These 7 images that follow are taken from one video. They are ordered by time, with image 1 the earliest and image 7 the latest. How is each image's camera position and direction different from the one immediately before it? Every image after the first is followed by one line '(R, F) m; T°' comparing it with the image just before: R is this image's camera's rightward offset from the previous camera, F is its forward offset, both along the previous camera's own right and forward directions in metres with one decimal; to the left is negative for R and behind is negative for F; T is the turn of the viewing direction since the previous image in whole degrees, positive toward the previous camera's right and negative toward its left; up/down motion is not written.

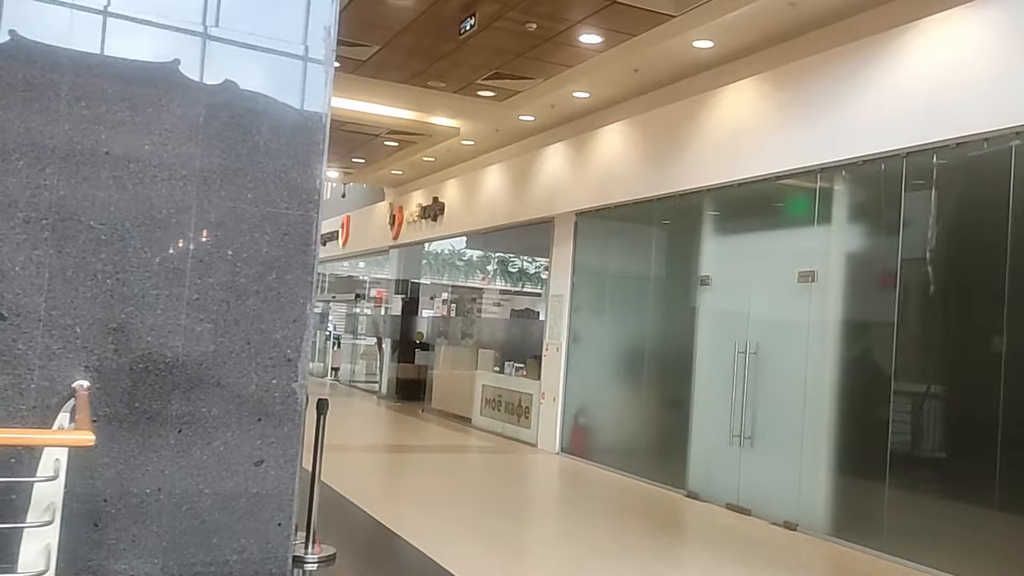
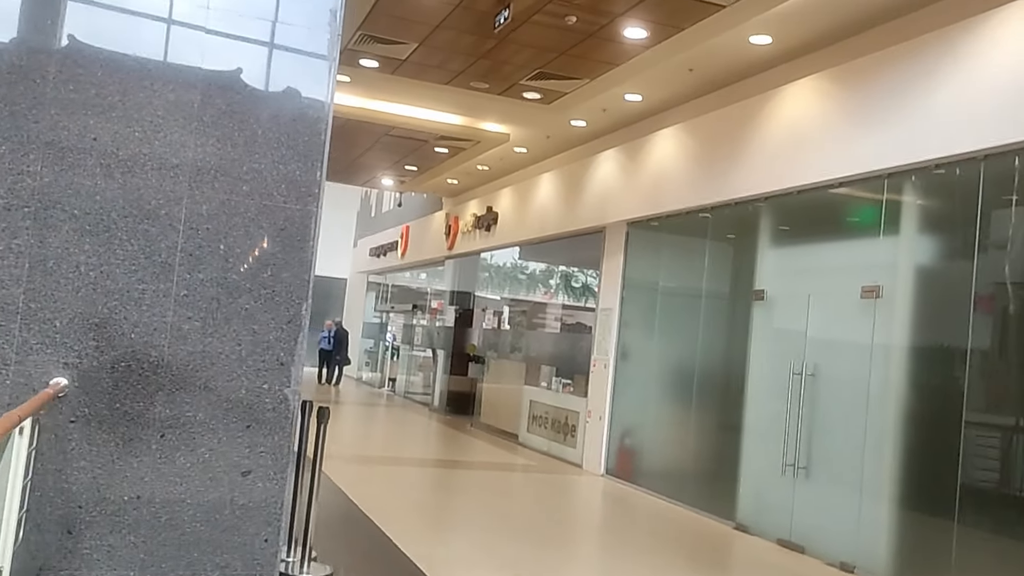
(+0.3, +0.4) m; -5°
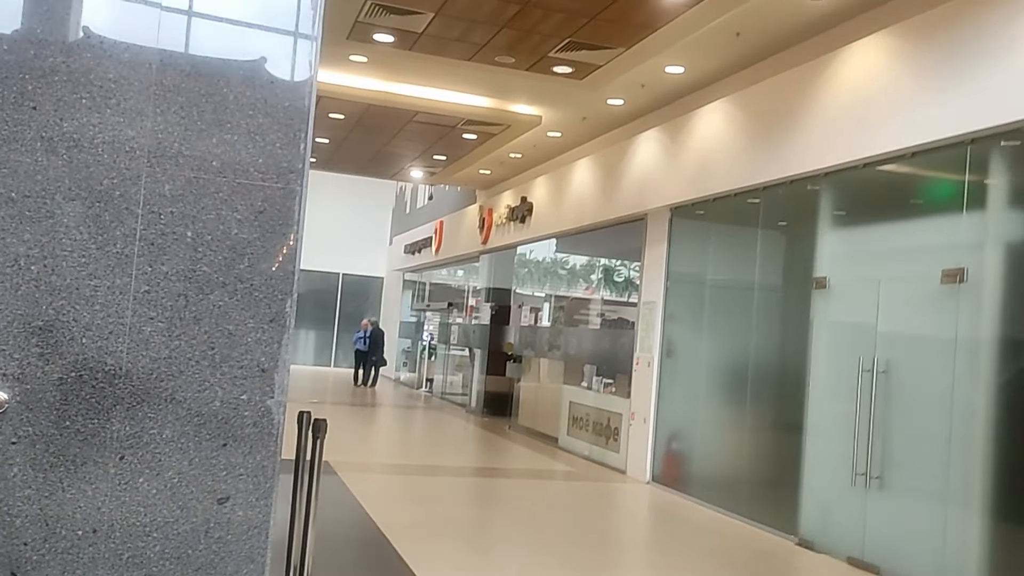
(+0.1, +0.7) m; -3°
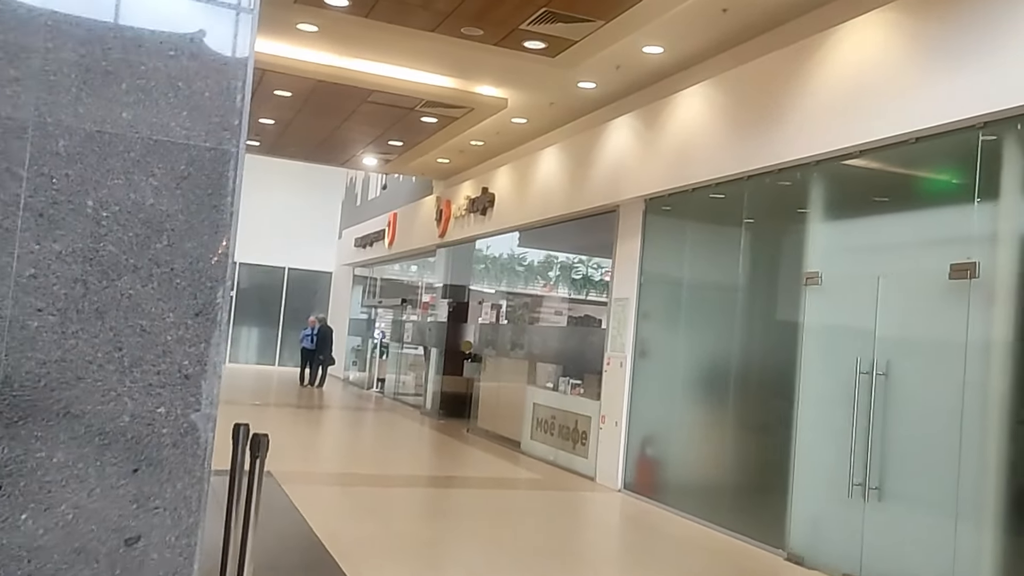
(-0.1, +0.6) m; +3°
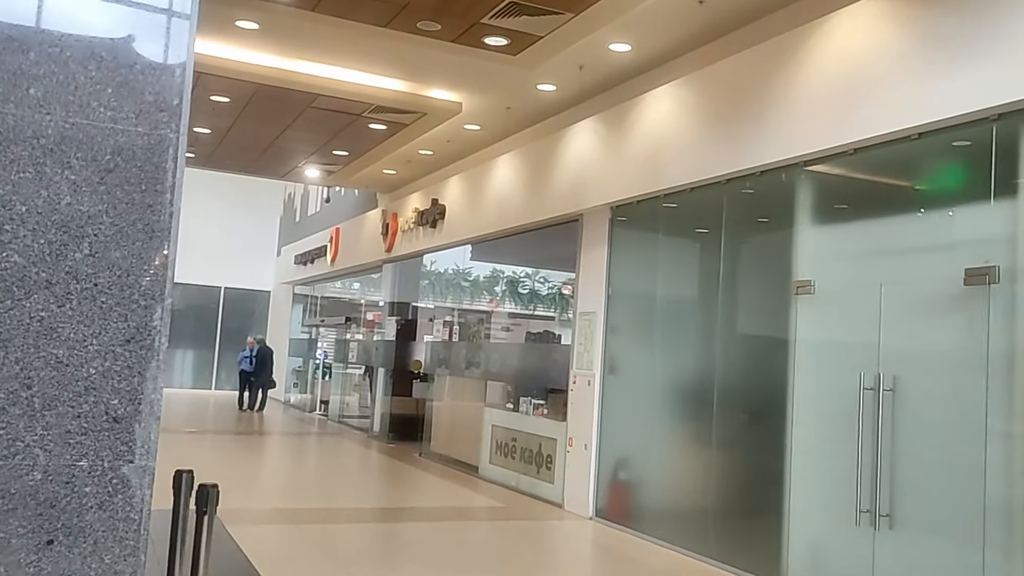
(-0.2, +0.5) m; +4°
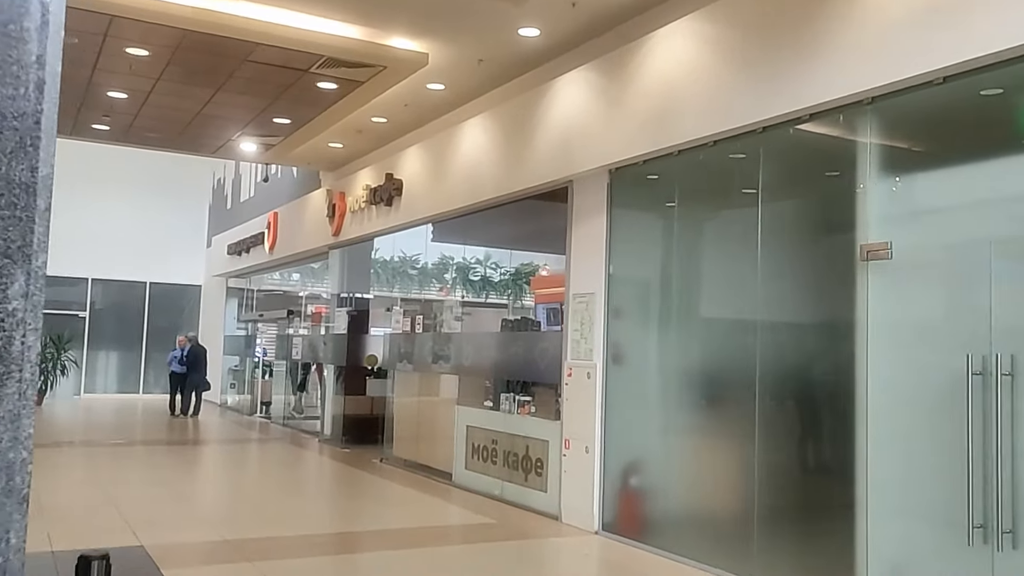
(-0.4, +1.1) m; +4°
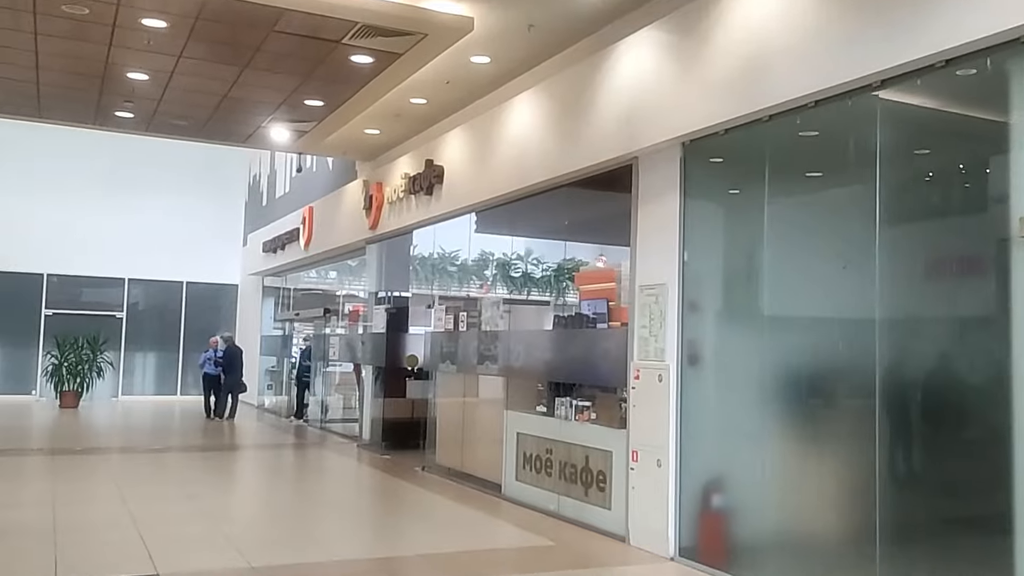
(-0.1, +0.8) m; -2°
